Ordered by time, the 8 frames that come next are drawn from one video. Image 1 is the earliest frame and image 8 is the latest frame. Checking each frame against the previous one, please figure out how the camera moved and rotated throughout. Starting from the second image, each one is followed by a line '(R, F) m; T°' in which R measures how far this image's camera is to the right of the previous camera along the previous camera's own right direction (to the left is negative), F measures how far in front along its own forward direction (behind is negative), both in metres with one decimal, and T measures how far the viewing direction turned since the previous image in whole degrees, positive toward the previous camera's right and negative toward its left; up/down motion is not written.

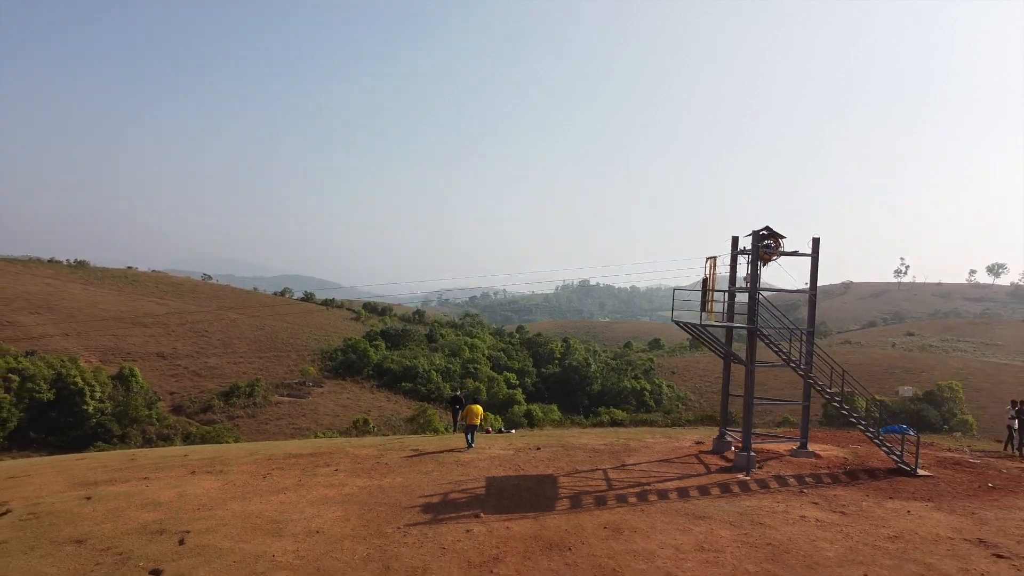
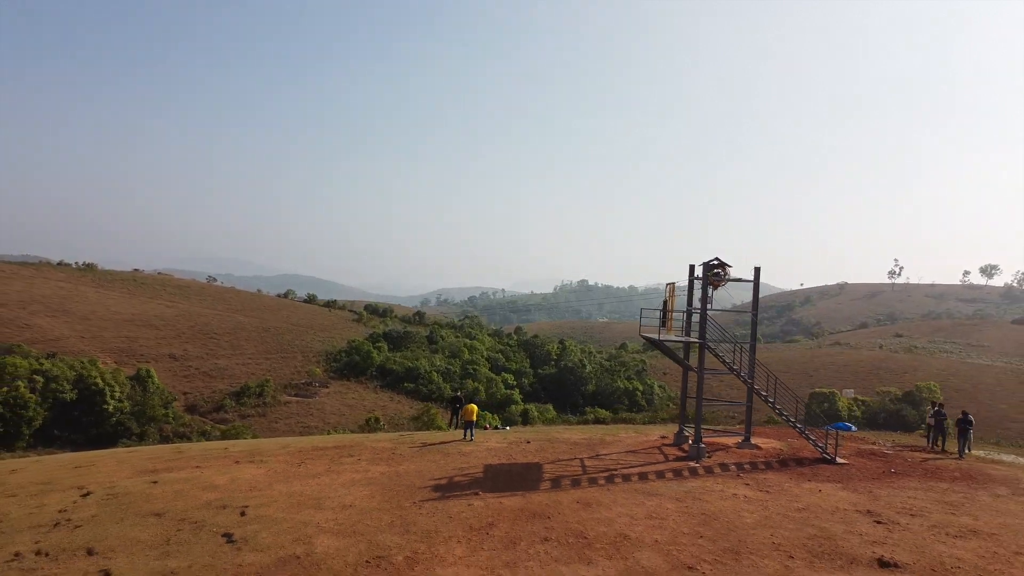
(+0.1, -1.7) m; 0°
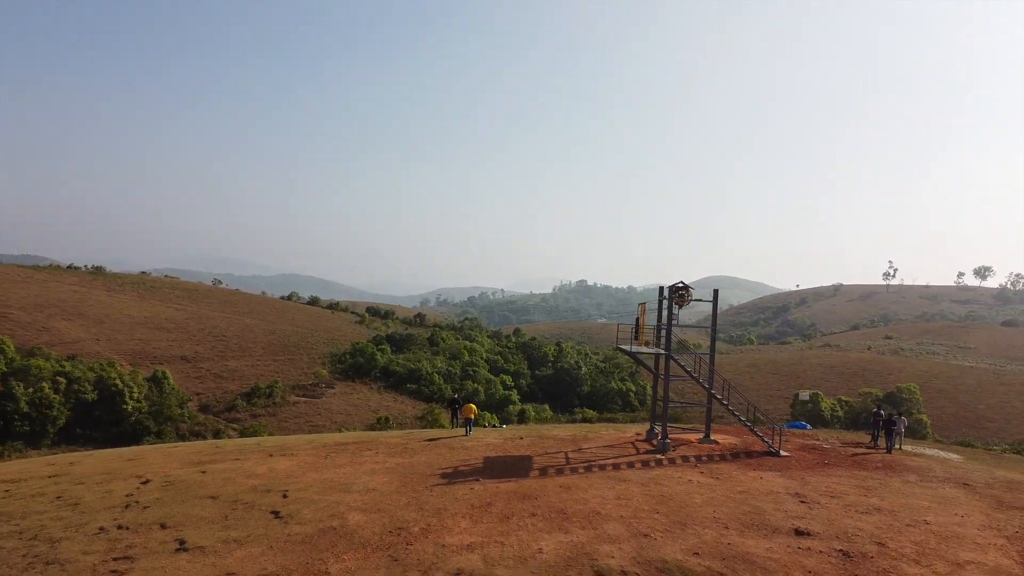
(+0.1, -1.8) m; 0°
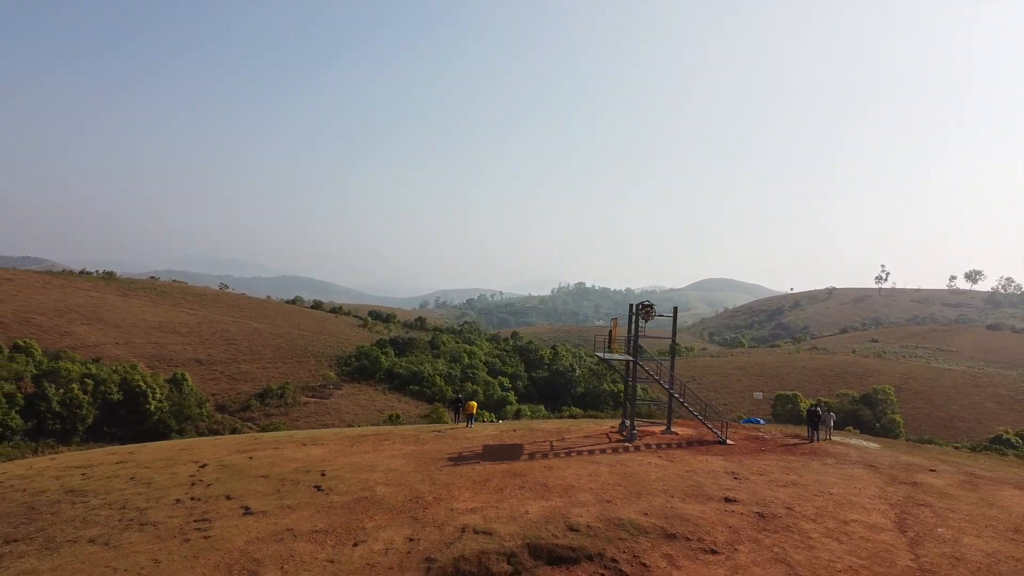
(+0.1, -2.5) m; 0°
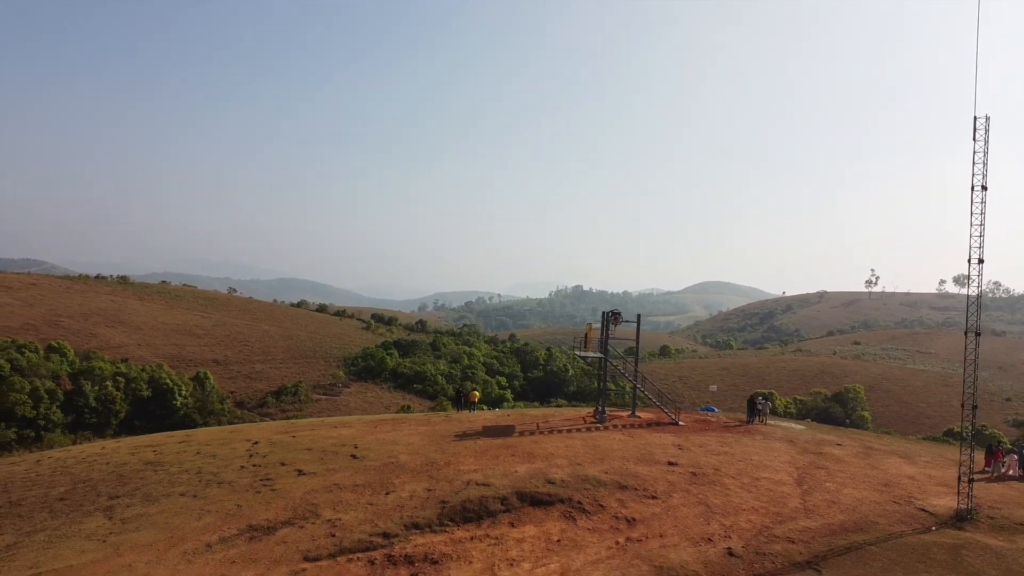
(+0.1, -3.3) m; 0°
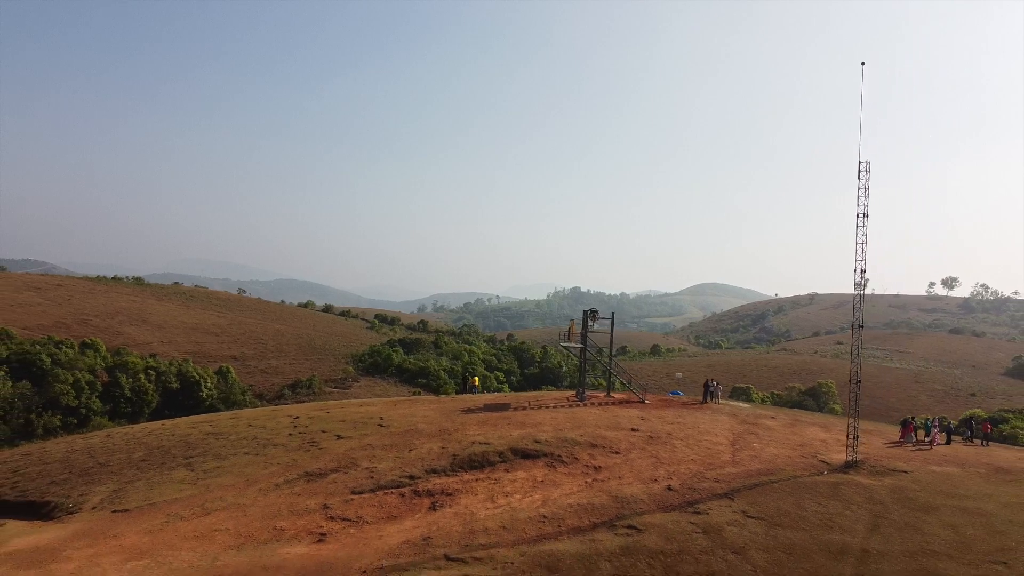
(+0.1, -3.7) m; 0°
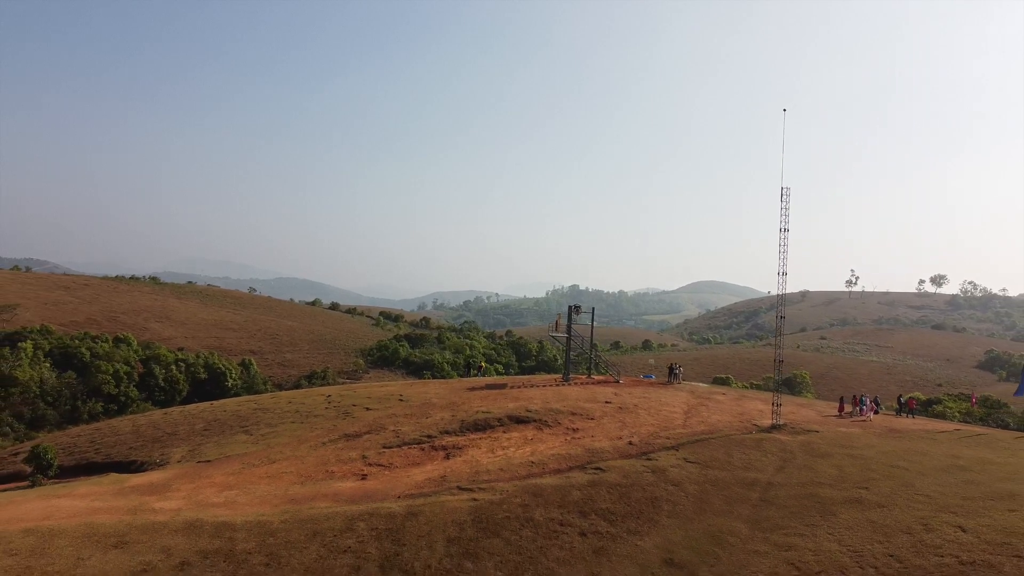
(+0.1, -4.1) m; 0°
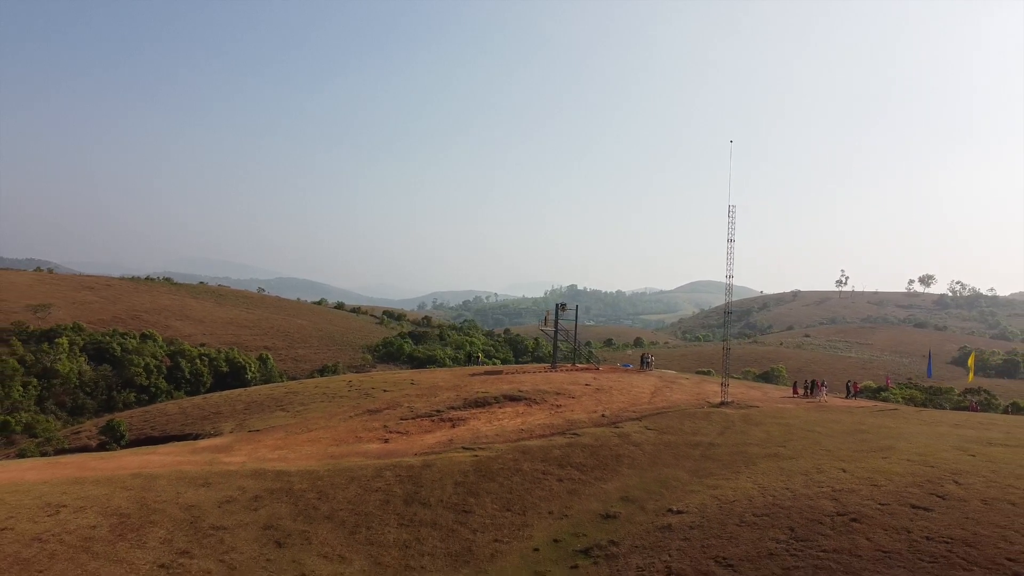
(+0.2, -4.1) m; 0°
